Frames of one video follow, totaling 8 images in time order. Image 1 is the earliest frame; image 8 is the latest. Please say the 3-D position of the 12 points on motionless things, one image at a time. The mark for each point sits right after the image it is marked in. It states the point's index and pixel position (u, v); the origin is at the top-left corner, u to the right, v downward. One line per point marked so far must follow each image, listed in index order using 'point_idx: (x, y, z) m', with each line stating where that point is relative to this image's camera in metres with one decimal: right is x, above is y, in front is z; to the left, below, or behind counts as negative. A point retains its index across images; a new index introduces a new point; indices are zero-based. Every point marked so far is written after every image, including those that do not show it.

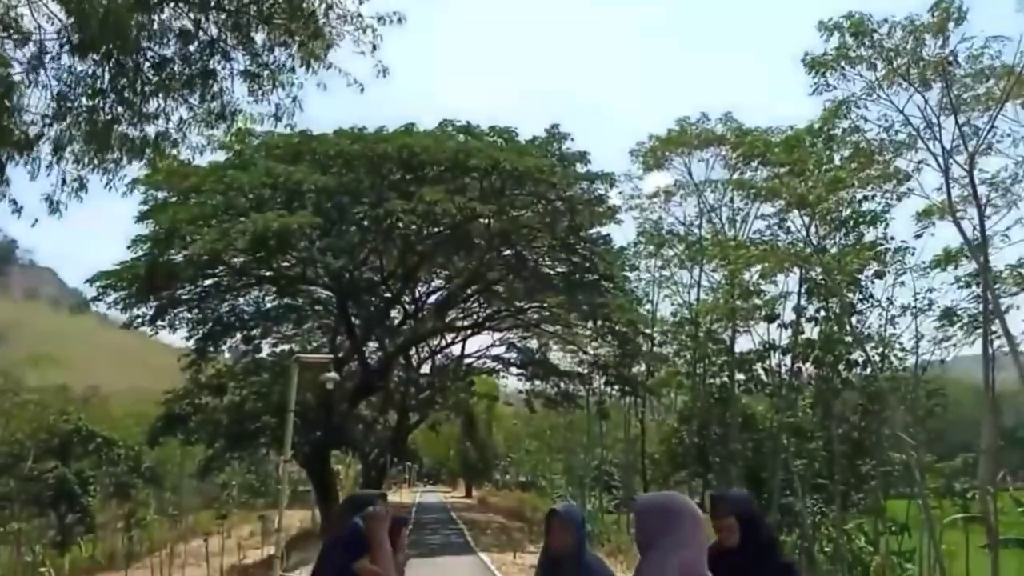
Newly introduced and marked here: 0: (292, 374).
0: (-3.0, -1.1, +15.6) m
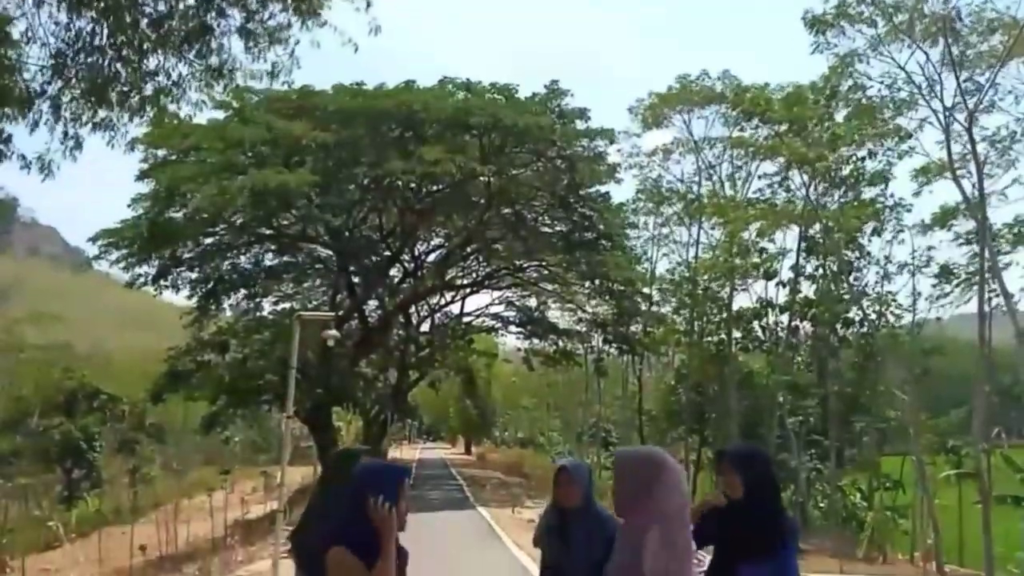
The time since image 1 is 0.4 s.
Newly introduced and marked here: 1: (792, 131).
0: (-3.0, -0.5, +15.9) m
1: (+4.4, +2.5, +19.1) m
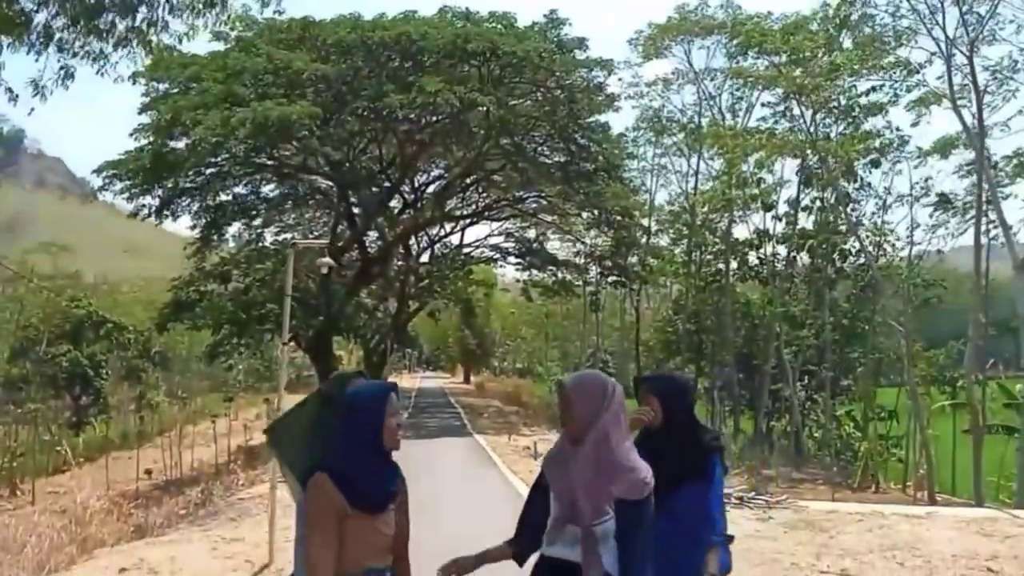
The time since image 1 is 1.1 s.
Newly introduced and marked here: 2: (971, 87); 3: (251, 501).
0: (-3.0, +0.4, +16.2) m
1: (+4.4, +3.6, +19.2) m
2: (+7.2, +3.2, +18.9) m
3: (-4.0, -3.2, +18.2) m
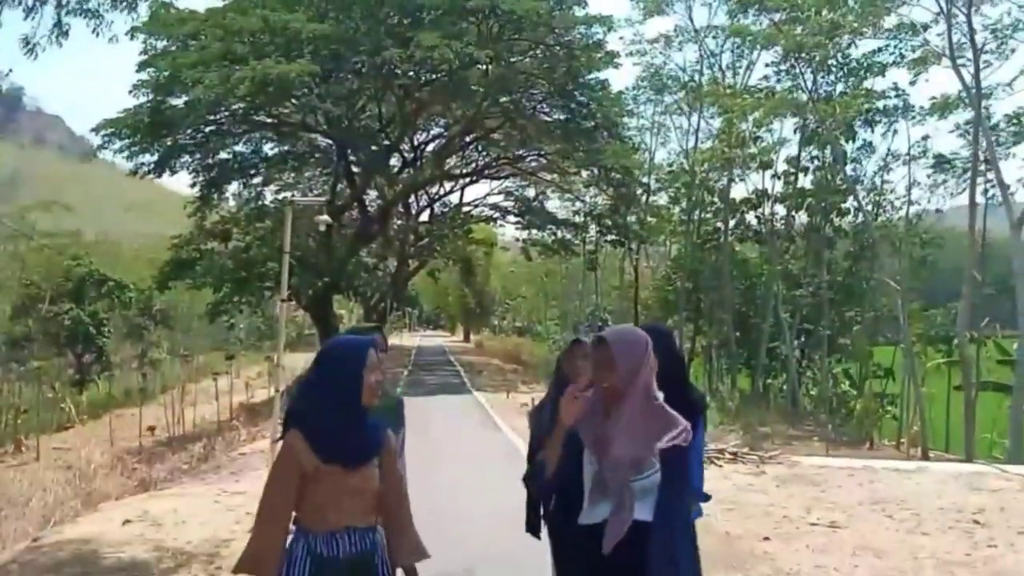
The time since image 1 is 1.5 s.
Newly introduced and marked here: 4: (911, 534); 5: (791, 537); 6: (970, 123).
0: (-3.0, +1.0, +16.4) m
1: (+4.4, +4.2, +19.3) m
2: (+7.2, +3.8, +19.0) m
3: (-4.0, -2.6, +18.4) m
4: (+3.0, -1.9, +9.1) m
5: (+2.1, -1.9, +9.1) m
6: (+7.4, +2.7, +19.5) m
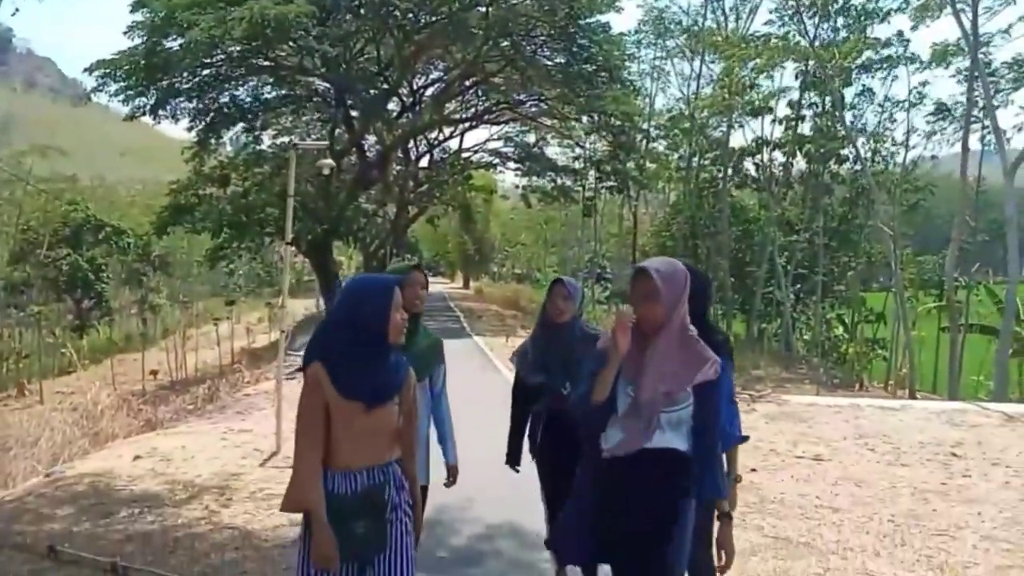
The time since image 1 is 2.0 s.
0: (-3.1, +1.7, +16.7) m
1: (+4.4, +5.1, +19.4) m
2: (+7.2, +4.7, +19.2) m
3: (-4.1, -1.7, +18.9) m
4: (+3.0, -1.4, +9.5) m
5: (+2.1, -1.4, +9.5) m
6: (+7.4, +3.6, +19.8) m
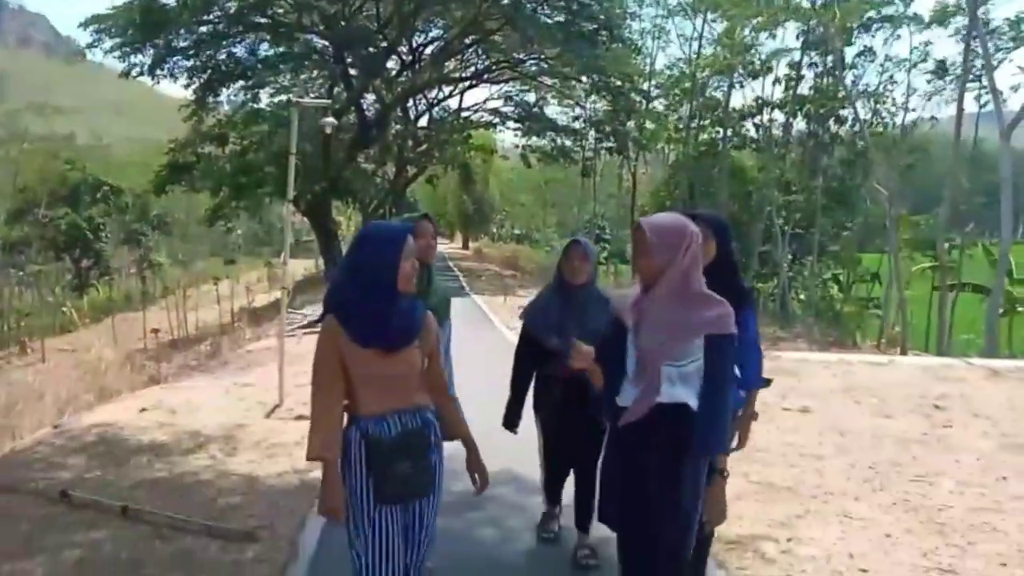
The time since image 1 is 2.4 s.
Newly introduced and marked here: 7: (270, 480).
0: (-3.1, +2.3, +16.9) m
1: (+4.4, +5.8, +19.5) m
2: (+7.2, +5.4, +19.3) m
3: (-4.1, -1.0, +19.2) m
4: (+3.0, -1.1, +9.9) m
5: (+2.1, -1.1, +9.8) m
6: (+7.4, +4.3, +19.9) m
7: (-1.9, -1.5, +9.6) m
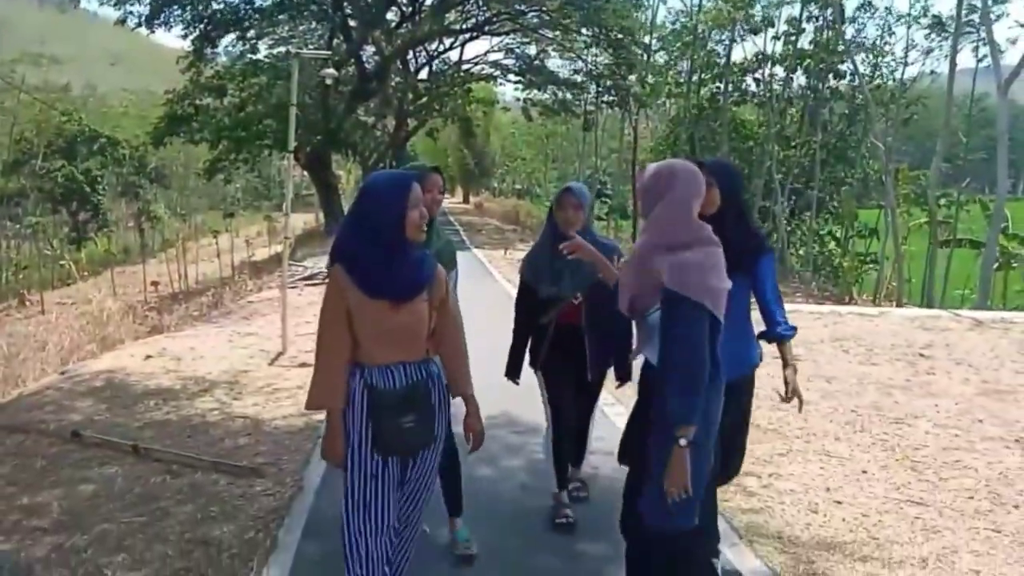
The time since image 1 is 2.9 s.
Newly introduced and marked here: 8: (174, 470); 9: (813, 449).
0: (-3.1, +3.1, +17.1) m
1: (+4.4, +6.6, +19.6) m
2: (+7.2, +6.1, +19.3) m
3: (-4.1, -0.2, +19.5) m
4: (+3.0, -0.6, +10.2) m
5: (+2.1, -0.7, +10.1) m
6: (+7.4, +5.0, +20.0) m
7: (-2.0, -1.1, +9.9) m
8: (-2.3, -1.2, +8.1) m
9: (+1.7, -0.9, +6.8) m
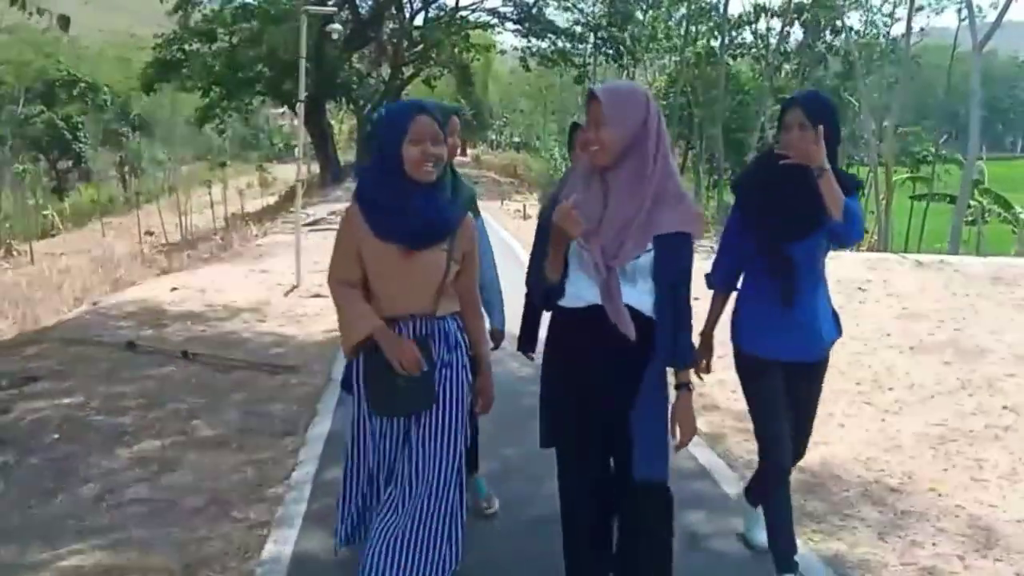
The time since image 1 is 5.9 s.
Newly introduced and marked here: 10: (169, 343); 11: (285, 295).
0: (-3.2, +4.0, +18.4) m
1: (+4.4, +7.5, +20.8) m
2: (+7.2, +7.0, +20.6) m
3: (-4.2, +0.8, +21.0) m
4: (+2.9, -0.1, +11.7) m
5: (+2.0, -0.1, +11.7) m
6: (+7.3, +5.9, +21.4) m
7: (-2.0, -0.5, +11.5) m
8: (-2.4, -0.7, +9.6) m
9: (+1.6, -0.5, +8.4) m
10: (-3.2, -0.5, +11.4) m
11: (-2.8, -0.1, +14.9) m
